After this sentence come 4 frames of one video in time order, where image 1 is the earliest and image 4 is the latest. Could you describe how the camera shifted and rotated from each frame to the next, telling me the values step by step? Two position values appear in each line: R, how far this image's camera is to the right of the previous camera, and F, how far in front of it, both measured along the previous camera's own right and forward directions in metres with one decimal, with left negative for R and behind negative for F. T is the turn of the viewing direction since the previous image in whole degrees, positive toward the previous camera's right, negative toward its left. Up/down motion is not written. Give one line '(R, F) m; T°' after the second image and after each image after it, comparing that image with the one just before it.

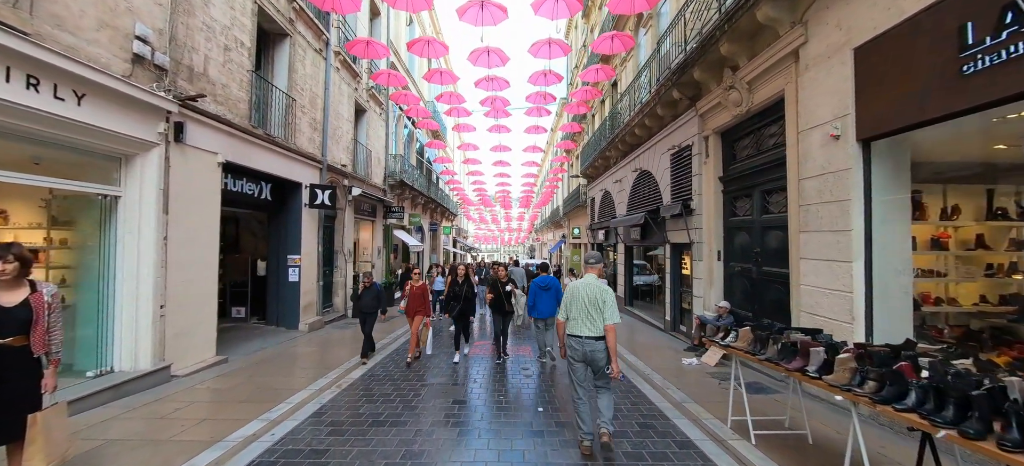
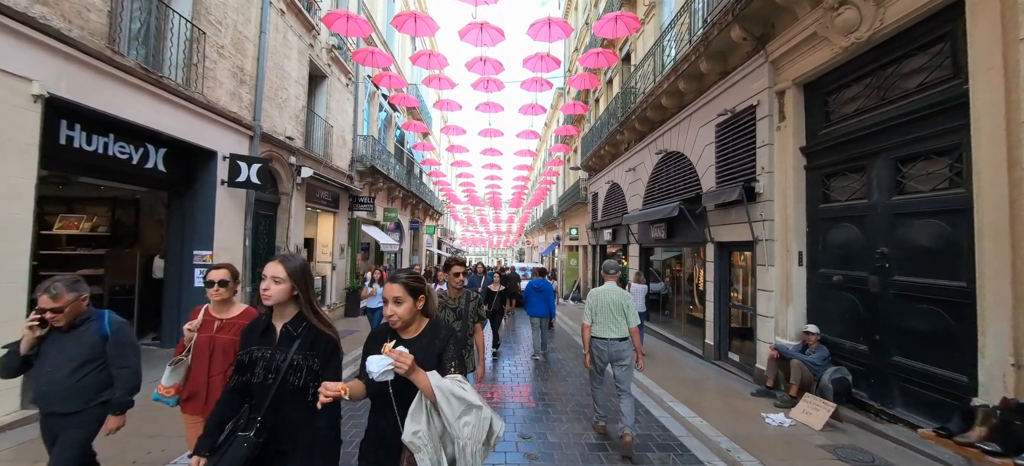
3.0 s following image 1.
(-0.1, +2.4) m; +2°
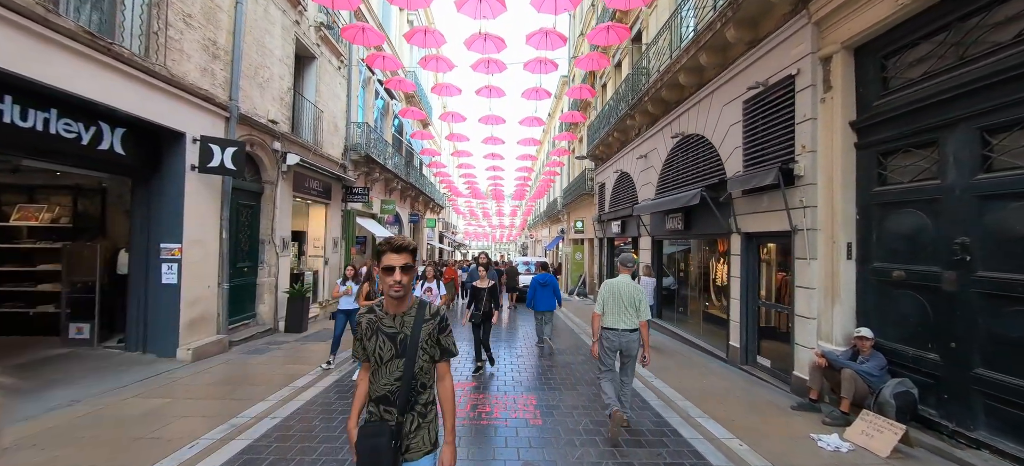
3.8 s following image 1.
(0.0, +0.7) m; 0°
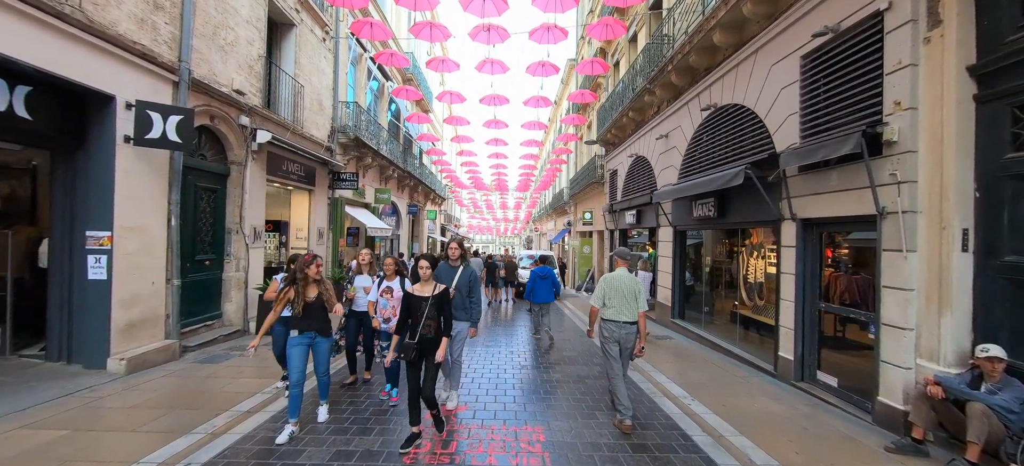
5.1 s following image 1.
(0.0, +1.1) m; -1°
